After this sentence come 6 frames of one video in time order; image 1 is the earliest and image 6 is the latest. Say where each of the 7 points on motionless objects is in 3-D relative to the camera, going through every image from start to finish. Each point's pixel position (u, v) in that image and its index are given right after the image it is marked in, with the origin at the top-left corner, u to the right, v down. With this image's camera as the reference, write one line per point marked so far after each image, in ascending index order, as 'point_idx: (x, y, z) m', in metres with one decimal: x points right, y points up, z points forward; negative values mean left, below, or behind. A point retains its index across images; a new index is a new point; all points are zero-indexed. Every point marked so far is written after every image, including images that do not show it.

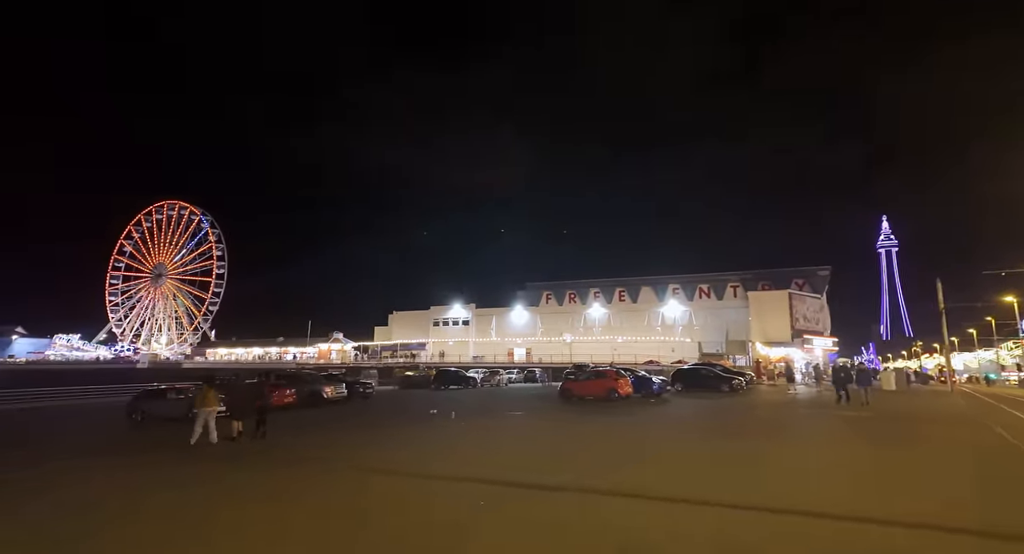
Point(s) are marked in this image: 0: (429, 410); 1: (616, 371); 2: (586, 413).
0: (-2.5, -4.2, +17.4) m
1: (+3.2, -2.8, +16.6) m
2: (+2.1, -3.8, +15.4) m
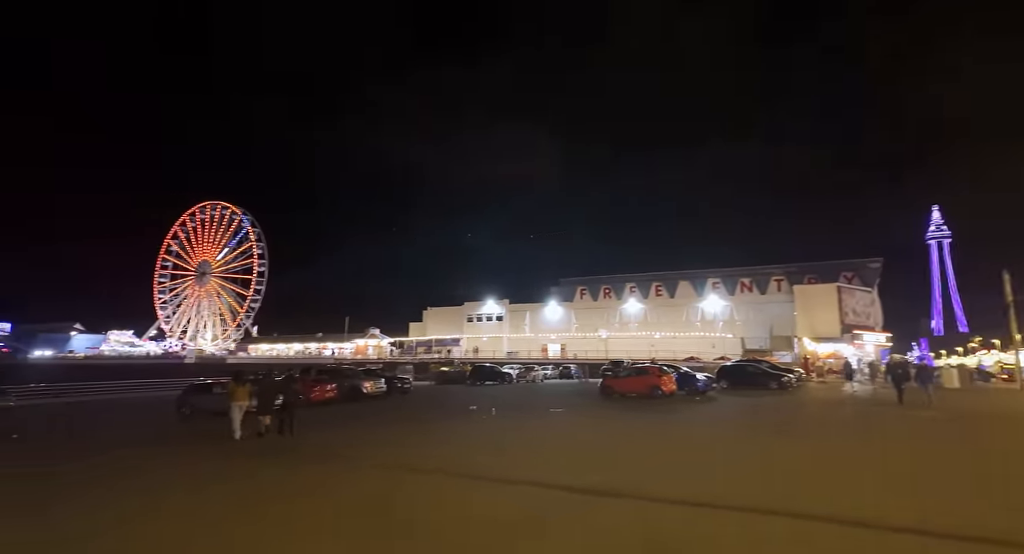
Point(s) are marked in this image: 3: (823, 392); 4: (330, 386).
0: (-1.3, -4.1, +17.3) m
1: (+4.3, -2.6, +16.1) m
2: (+3.2, -3.7, +14.9) m
3: (+11.2, -4.2, +19.8) m
4: (-6.3, -3.8, +19.0) m
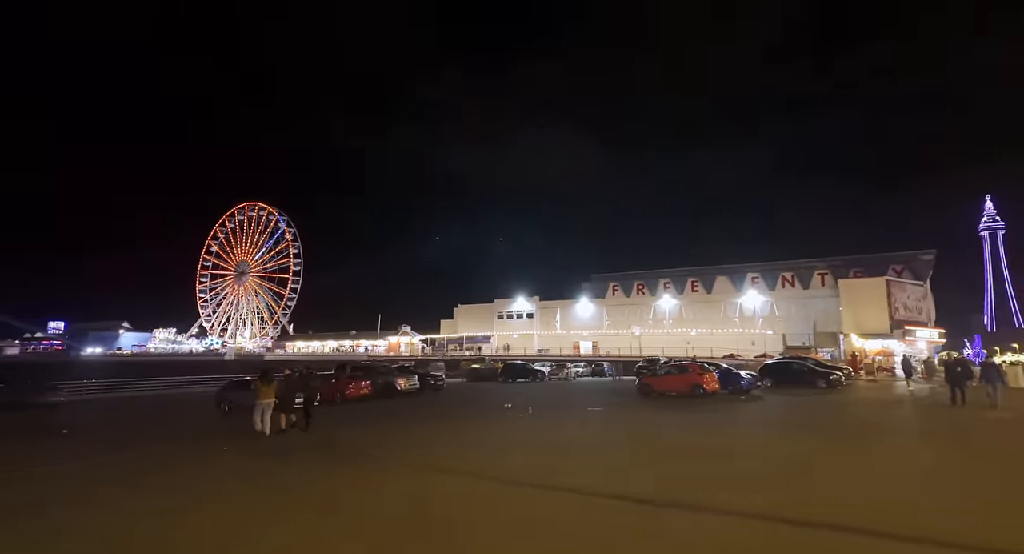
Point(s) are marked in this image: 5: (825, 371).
0: (-0.2, -3.9, +17.0) m
1: (+5.3, -2.5, +15.5) m
2: (+4.1, -3.5, +14.4) m
3: (+12.4, -3.9, +18.9) m
4: (-5.1, -3.7, +19.0) m
5: (+10.4, -3.1, +18.2) m
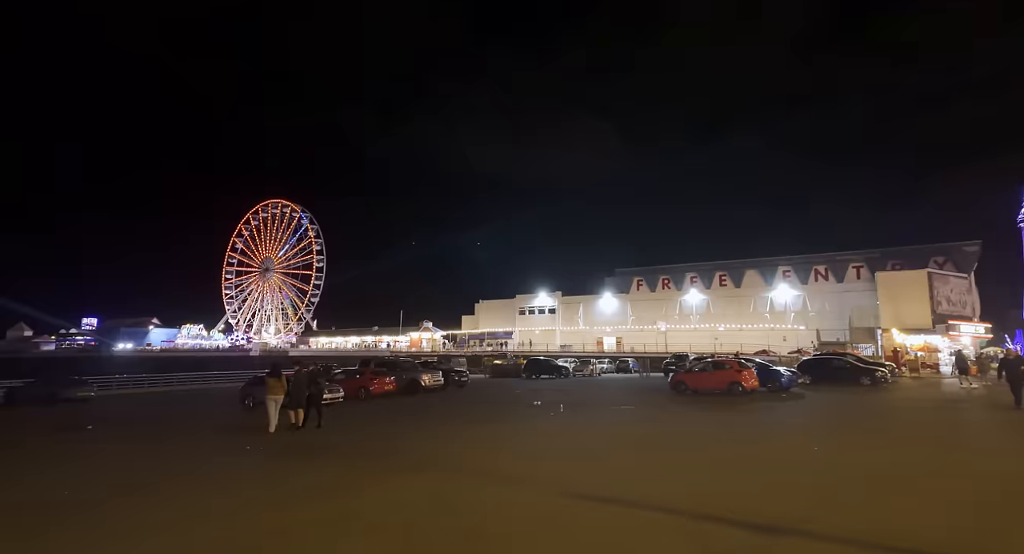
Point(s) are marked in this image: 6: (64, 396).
0: (+0.6, -3.7, +16.5) m
1: (+6.1, -2.3, +14.8) m
2: (+4.8, -3.3, +13.8) m
3: (+13.3, -3.7, +18.0) m
4: (-4.2, -3.5, +18.7) m
5: (+11.2, -2.9, +17.4) m
6: (-16.3, -4.3, +20.0) m
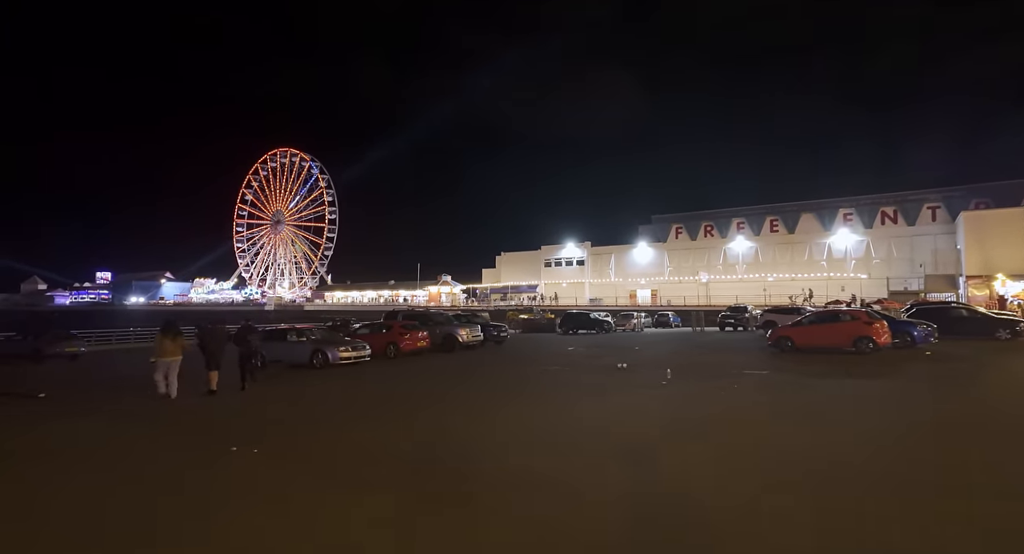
0: (+2.1, -2.1, +13.8) m
1: (+7.5, -0.8, +11.9) m
2: (+6.2, -1.9, +11.0) m
3: (+14.8, -1.9, +14.9) m
4: (-2.7, -1.7, +16.1) m
5: (+12.7, -1.1, +14.3) m
6: (-14.7, -2.4, +17.6) m
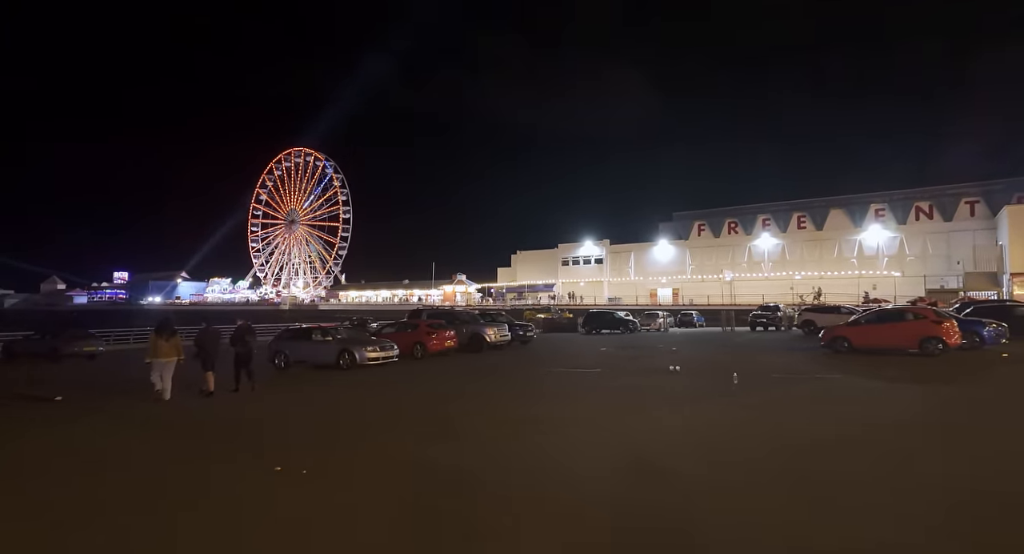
0: (+2.9, -2.0, +13.1) m
1: (+8.3, -0.7, +11.0) m
2: (+7.0, -1.8, +10.1) m
3: (+15.6, -1.8, +14.0) m
4: (-1.8, -1.6, +15.4) m
5: (+13.5, -1.0, +13.4) m
6: (-13.8, -2.3, +17.2) m
